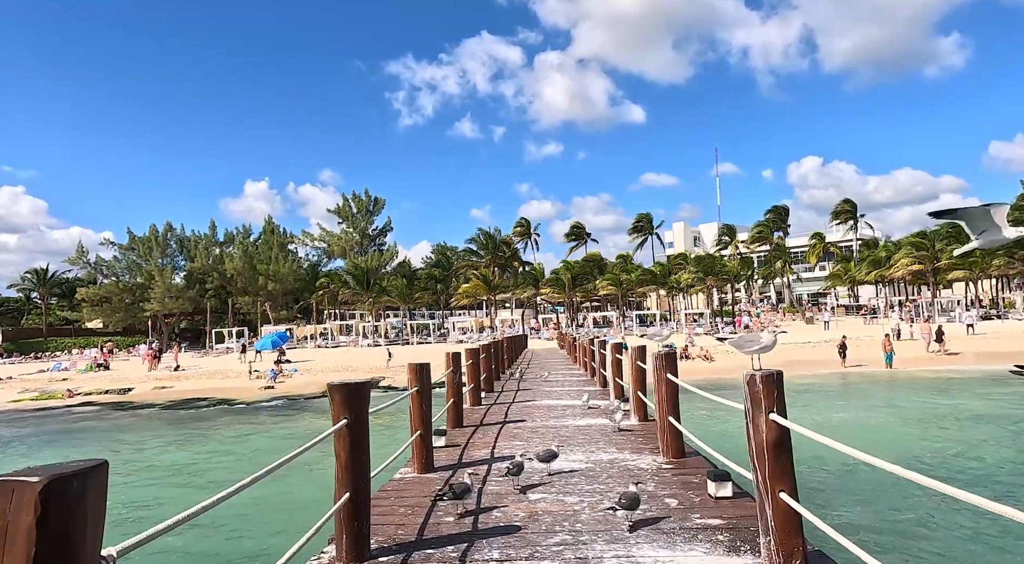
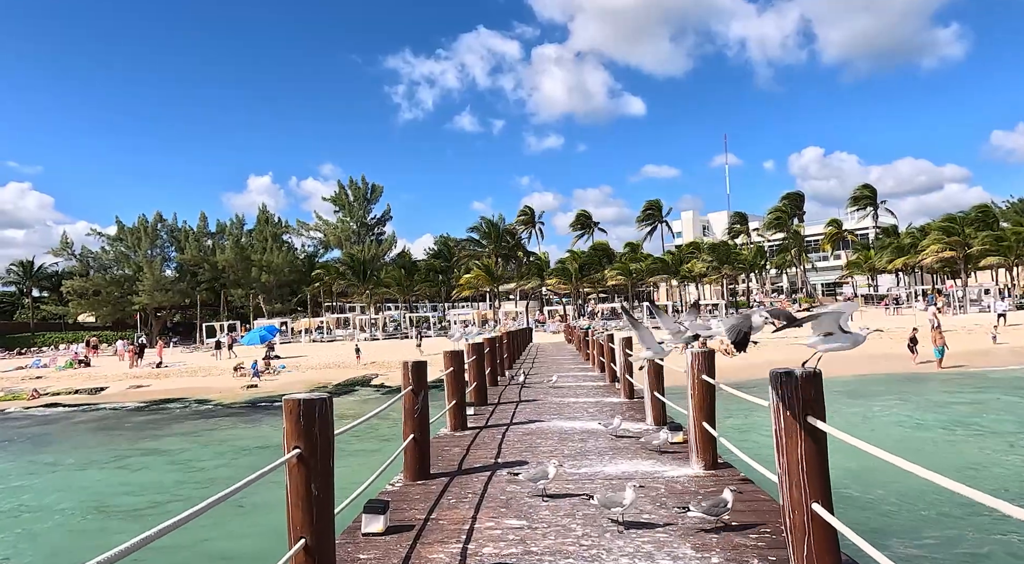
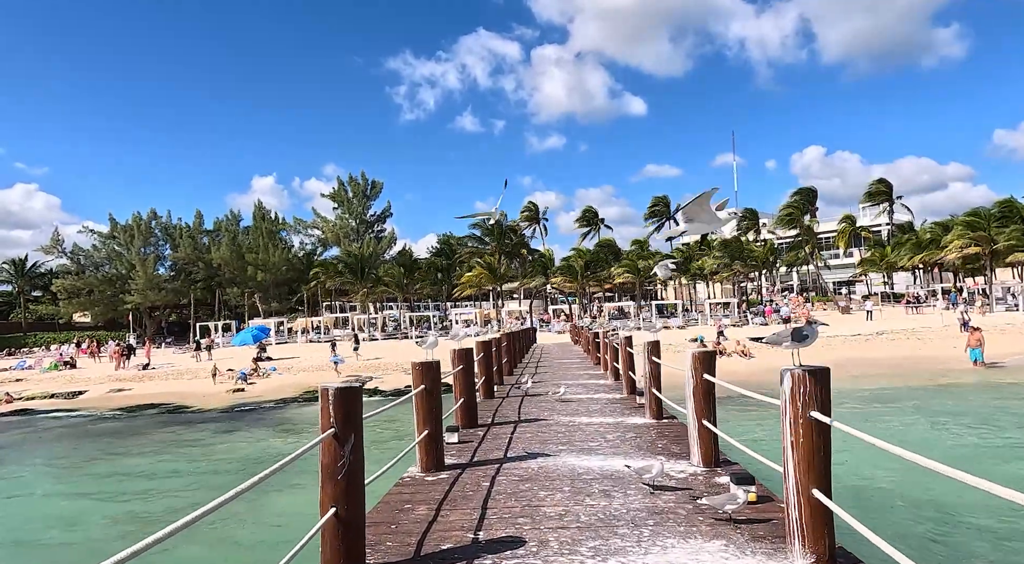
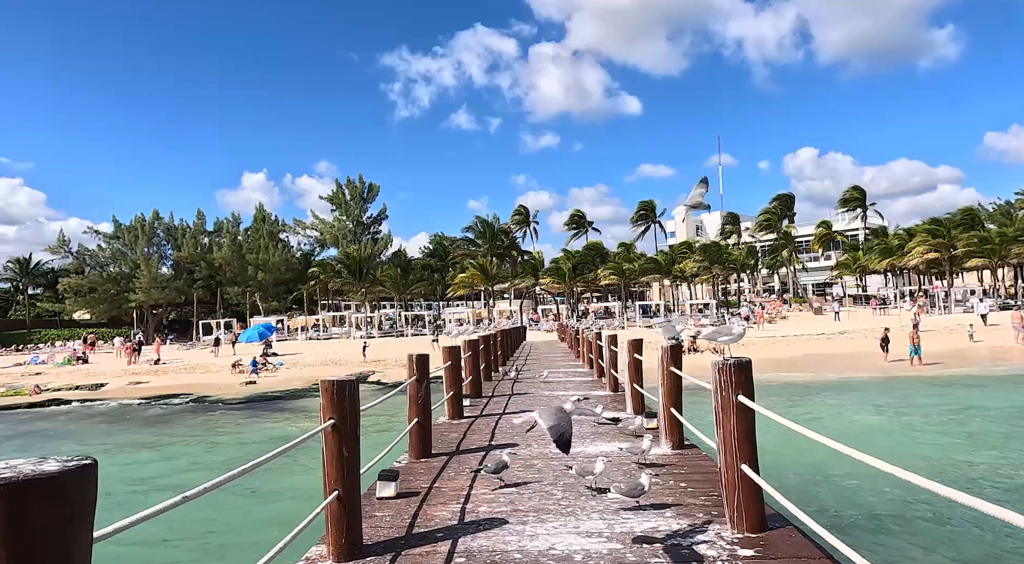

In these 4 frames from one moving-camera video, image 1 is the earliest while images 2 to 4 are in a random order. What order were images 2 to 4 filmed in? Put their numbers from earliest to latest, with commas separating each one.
4, 2, 3
